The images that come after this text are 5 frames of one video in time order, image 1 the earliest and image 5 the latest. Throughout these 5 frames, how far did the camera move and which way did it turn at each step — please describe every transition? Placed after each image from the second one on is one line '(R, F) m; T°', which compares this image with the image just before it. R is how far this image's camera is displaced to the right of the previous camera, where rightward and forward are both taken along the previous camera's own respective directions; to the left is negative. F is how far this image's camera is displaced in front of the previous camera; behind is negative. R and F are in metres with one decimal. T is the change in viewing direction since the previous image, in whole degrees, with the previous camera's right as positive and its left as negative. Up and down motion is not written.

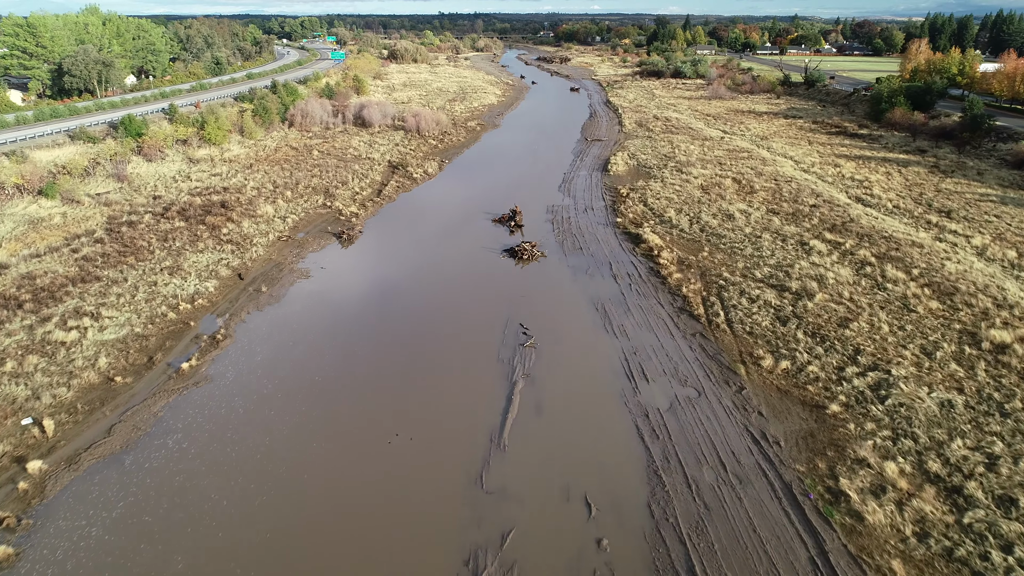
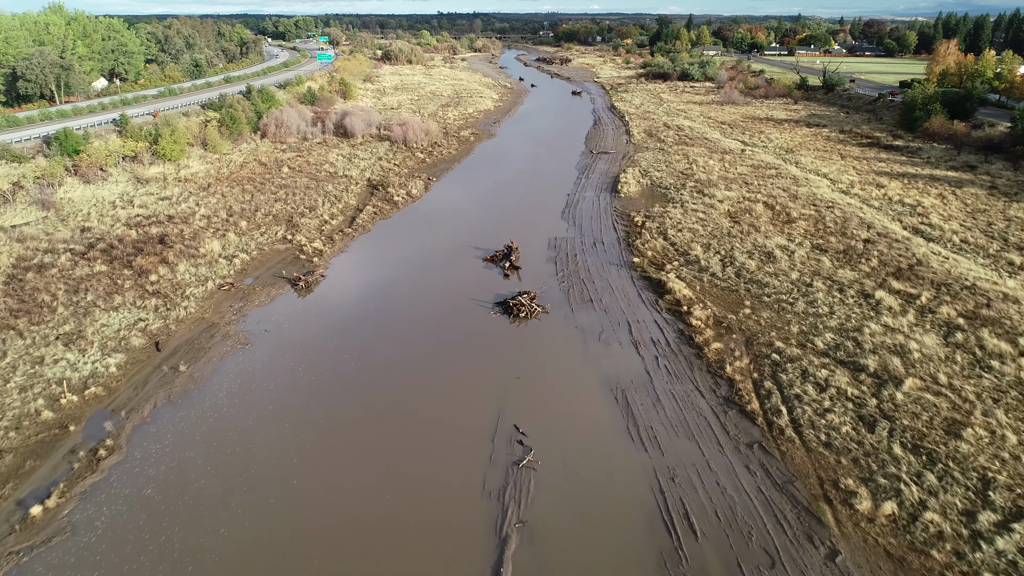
(+0.1, +3.3) m; 0°
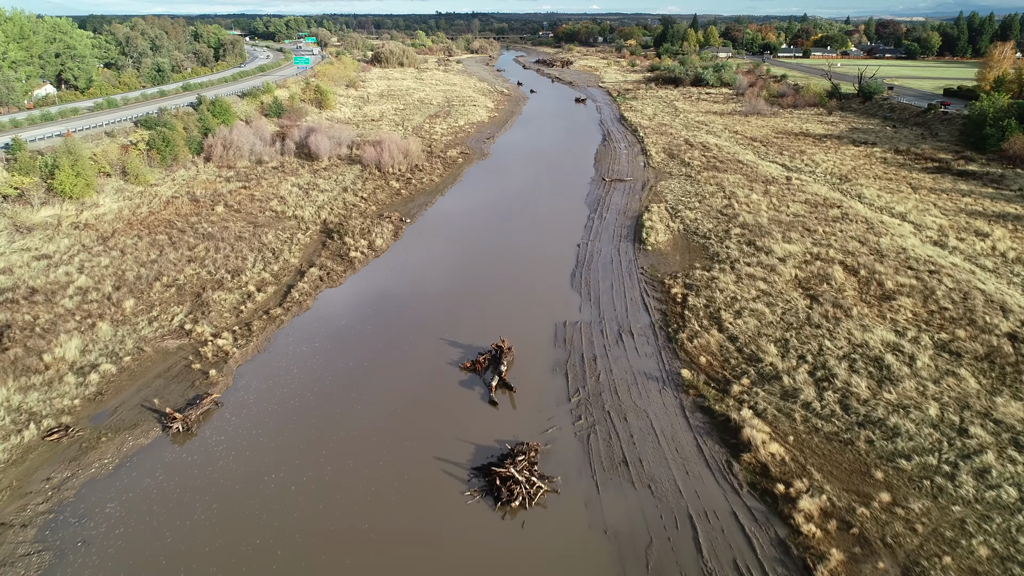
(+0.2, +5.1) m; 0°
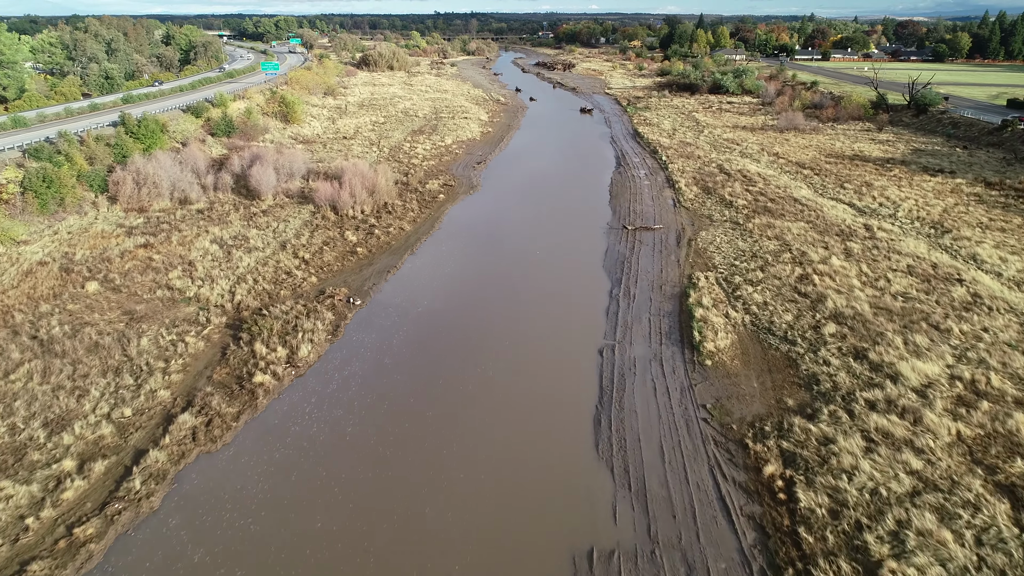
(+0.2, +5.7) m; 0°
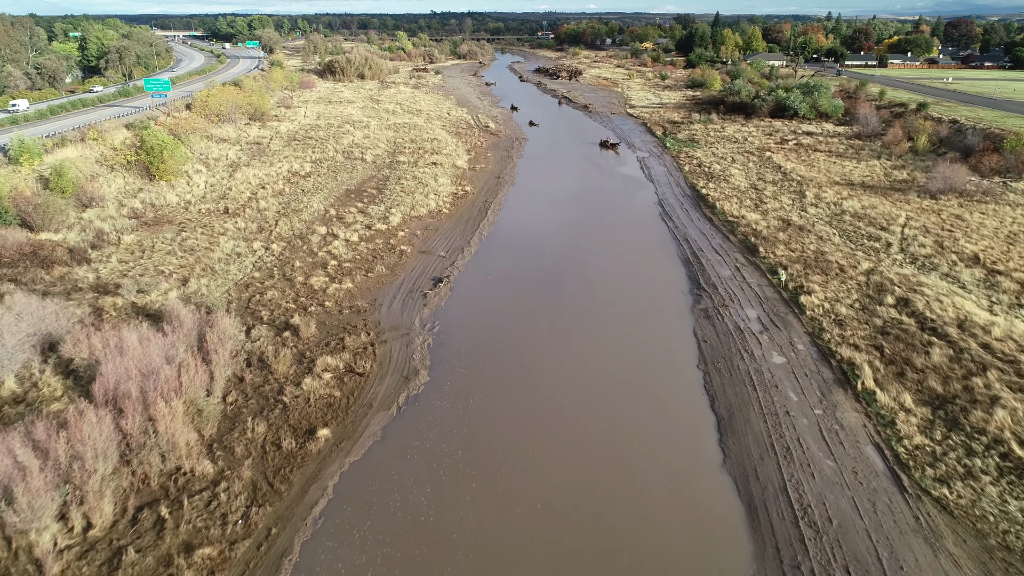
(+0.3, +12.8) m; 0°
